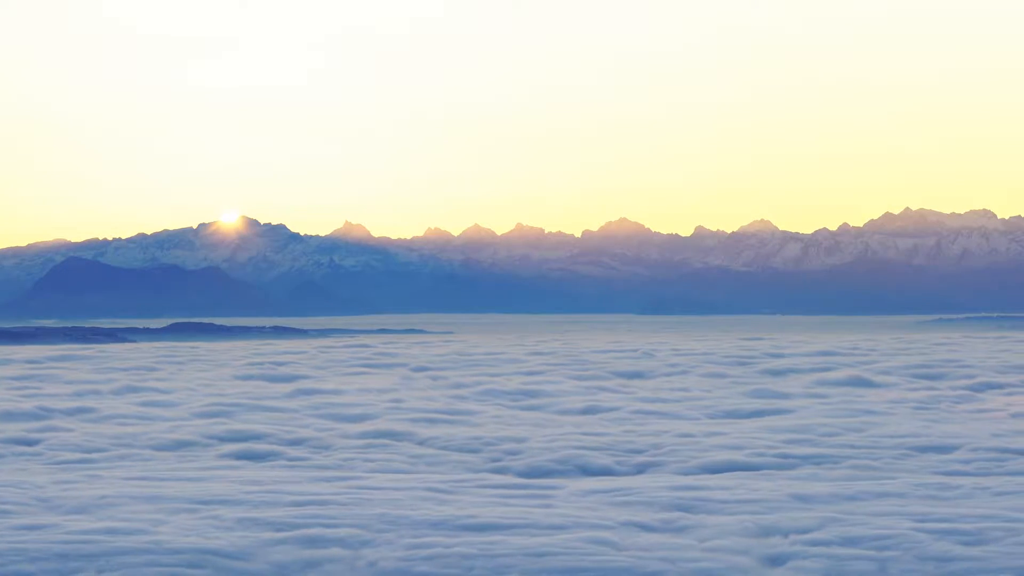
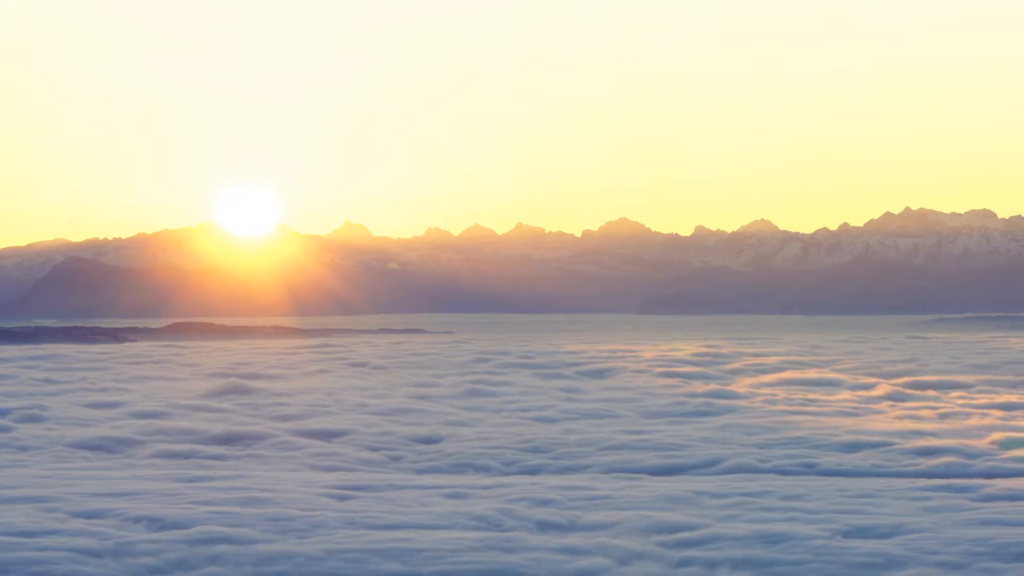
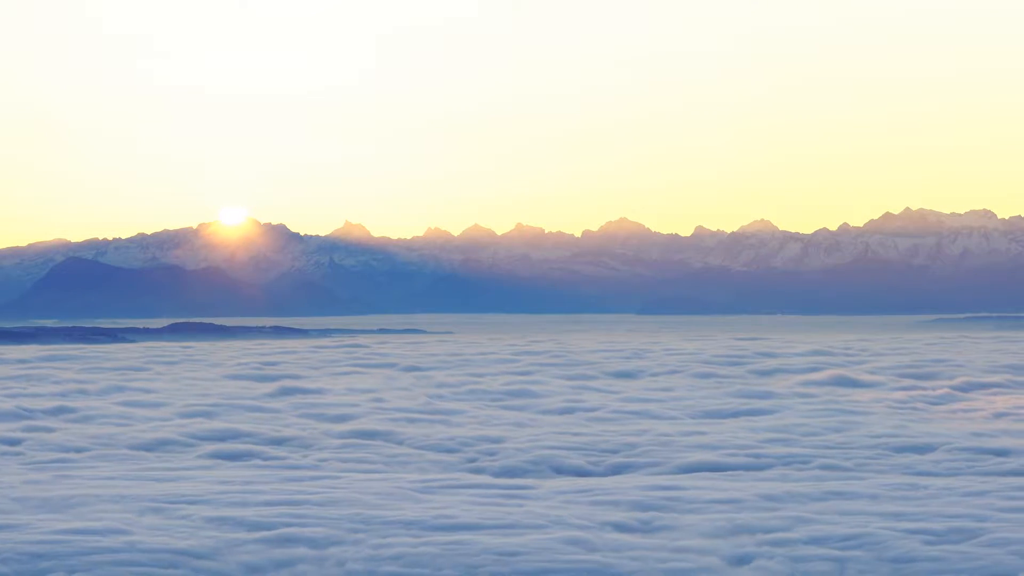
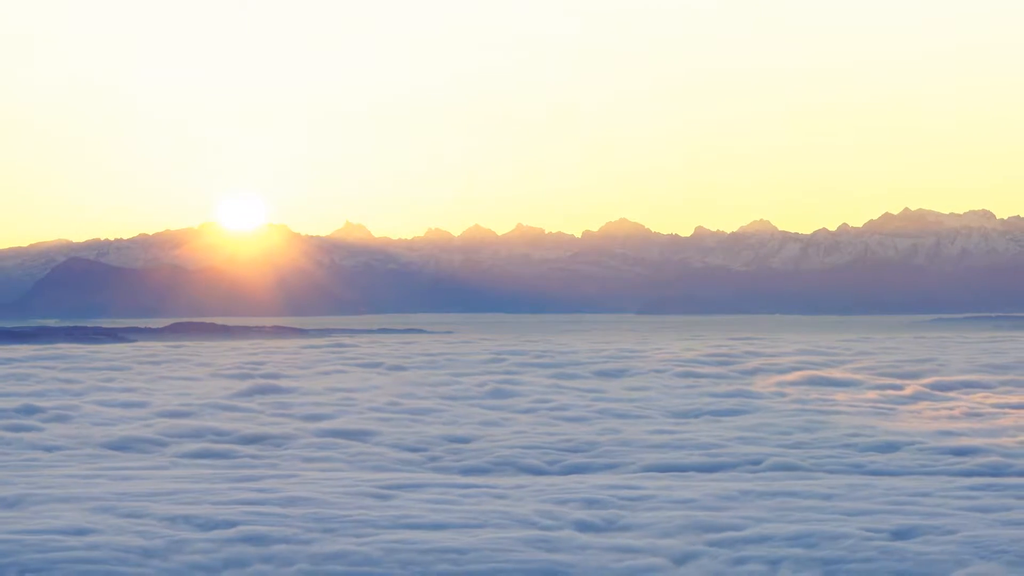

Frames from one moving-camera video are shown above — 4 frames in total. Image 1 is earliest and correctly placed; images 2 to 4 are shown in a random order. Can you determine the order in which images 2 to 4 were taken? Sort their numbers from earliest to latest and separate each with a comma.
3, 4, 2
